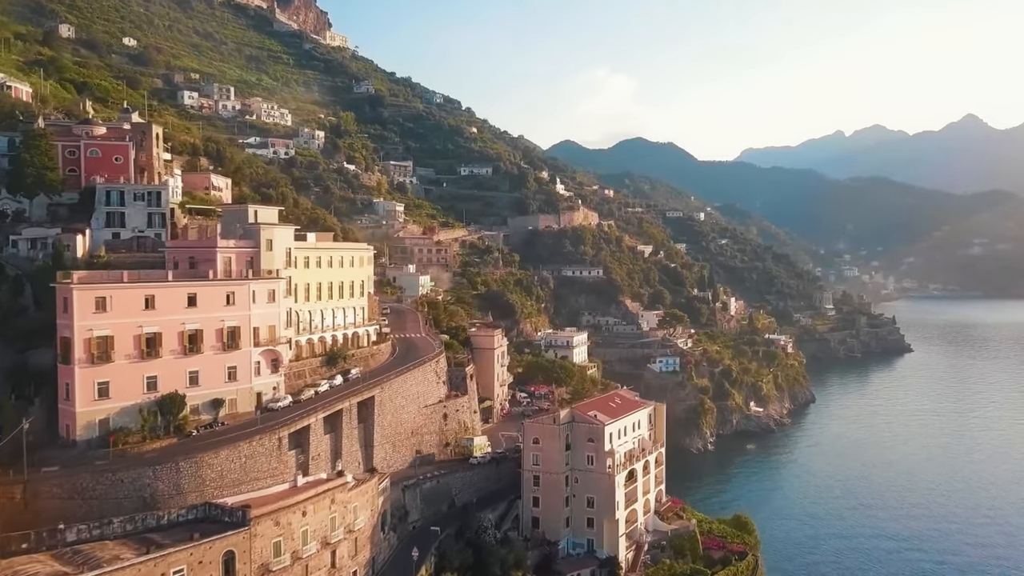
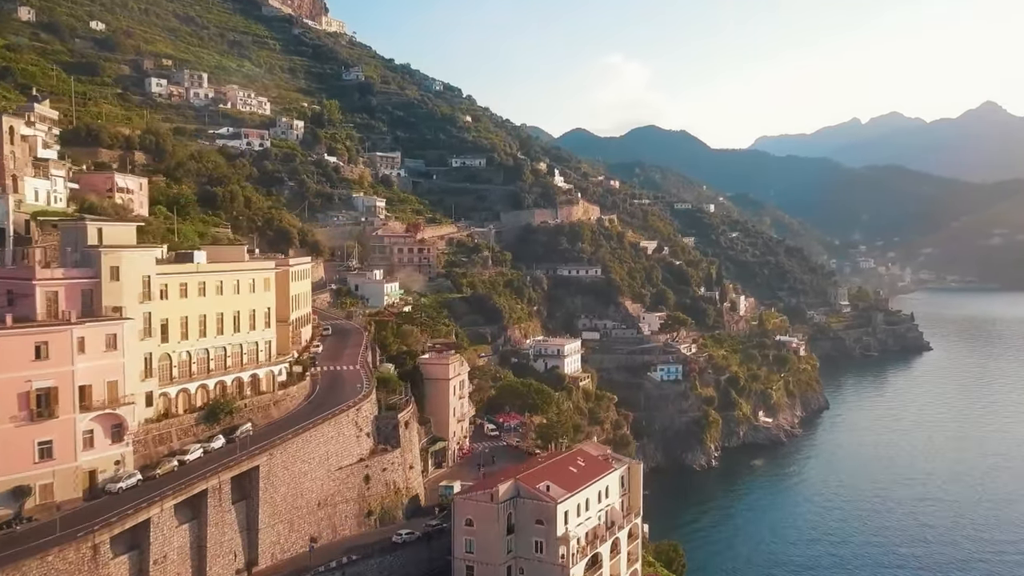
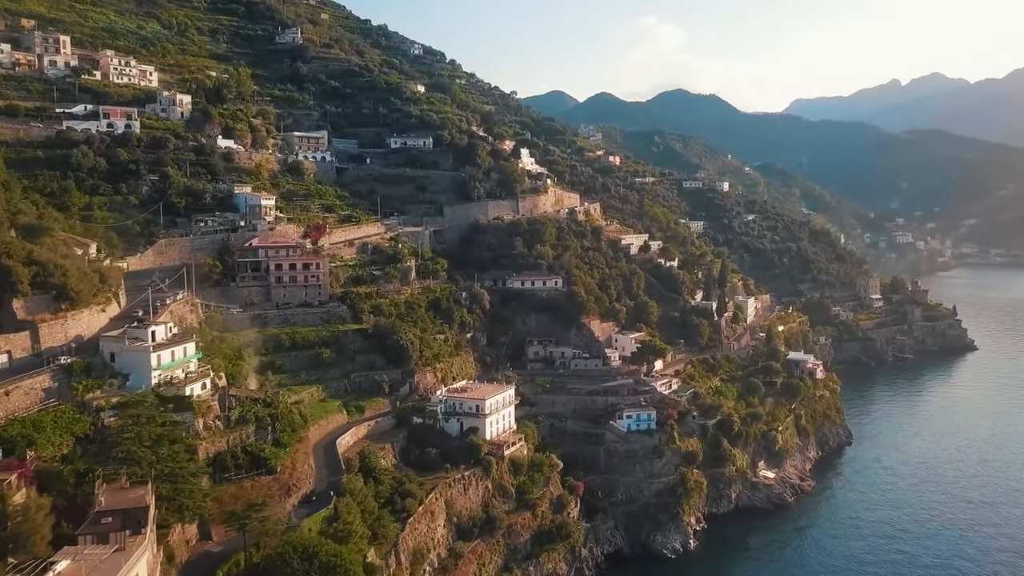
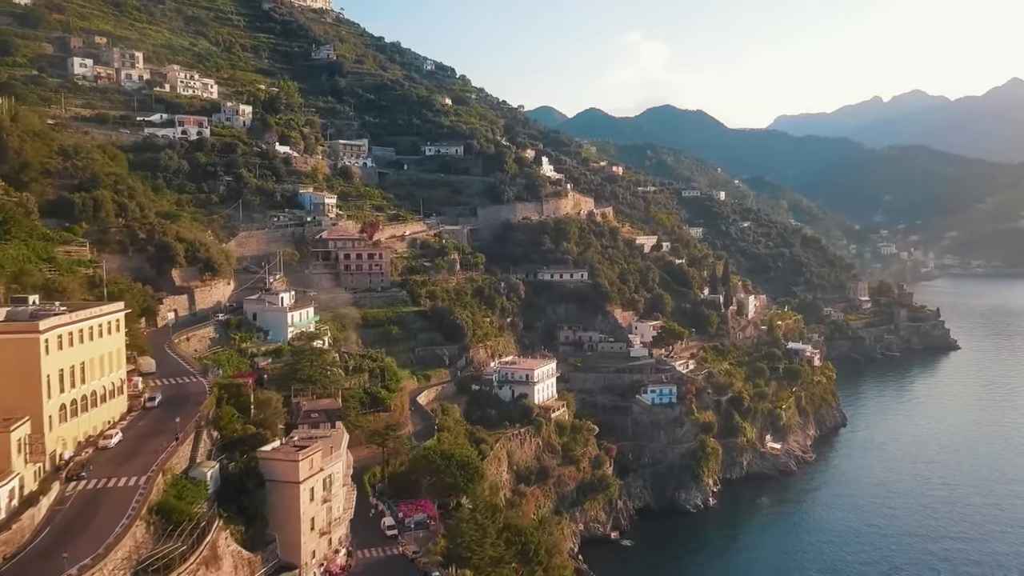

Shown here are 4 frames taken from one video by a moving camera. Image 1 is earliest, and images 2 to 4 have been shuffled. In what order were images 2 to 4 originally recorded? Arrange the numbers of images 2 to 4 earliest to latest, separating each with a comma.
2, 4, 3
